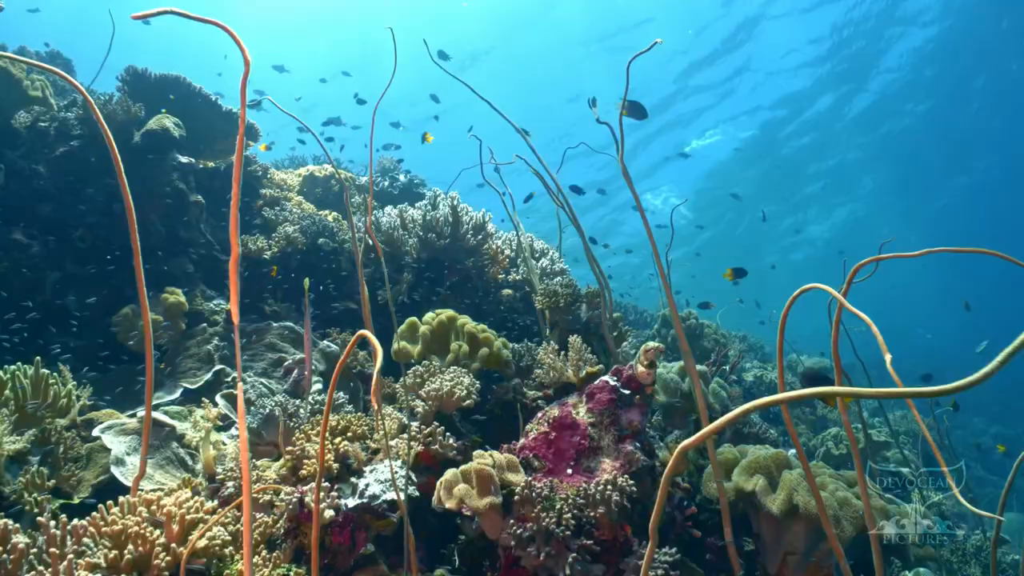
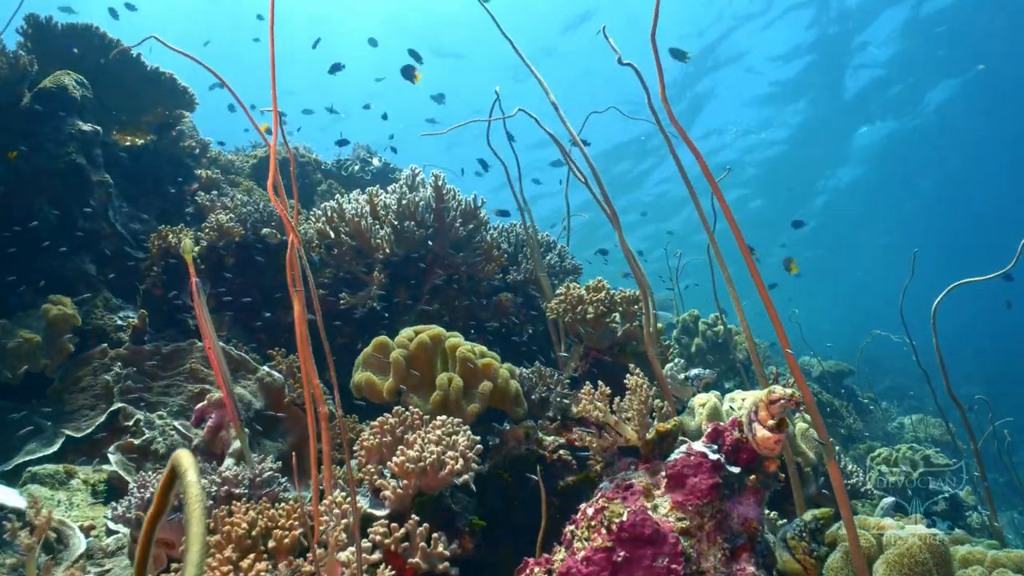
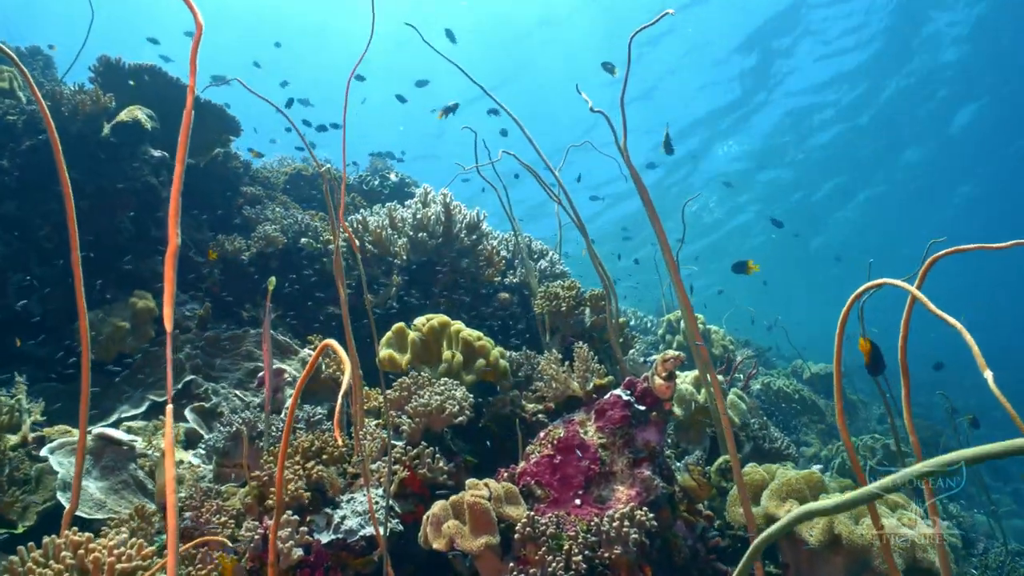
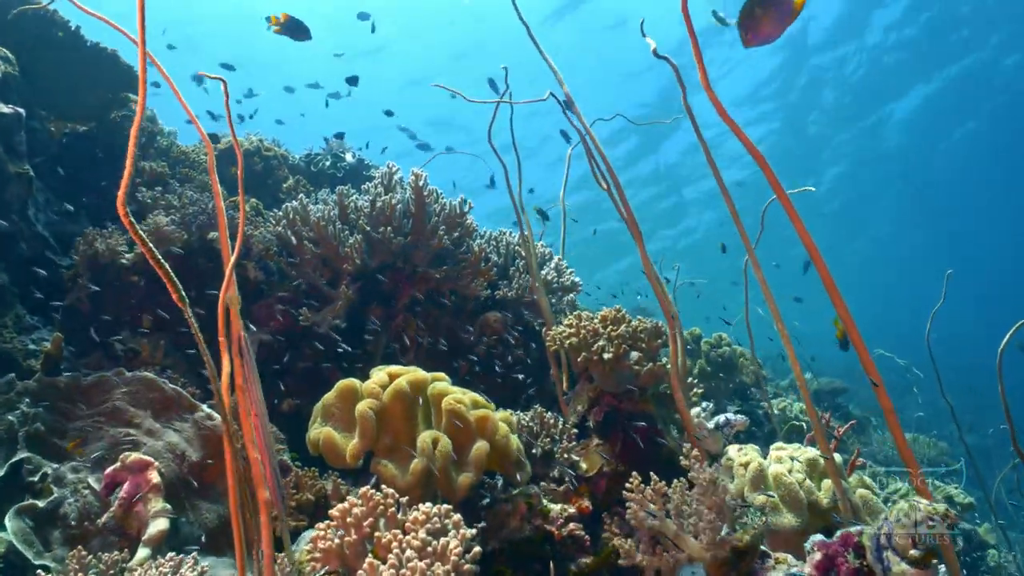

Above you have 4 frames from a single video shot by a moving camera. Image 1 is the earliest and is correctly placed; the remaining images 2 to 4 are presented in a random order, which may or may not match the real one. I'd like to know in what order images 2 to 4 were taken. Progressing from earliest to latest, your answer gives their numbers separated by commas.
3, 2, 4
